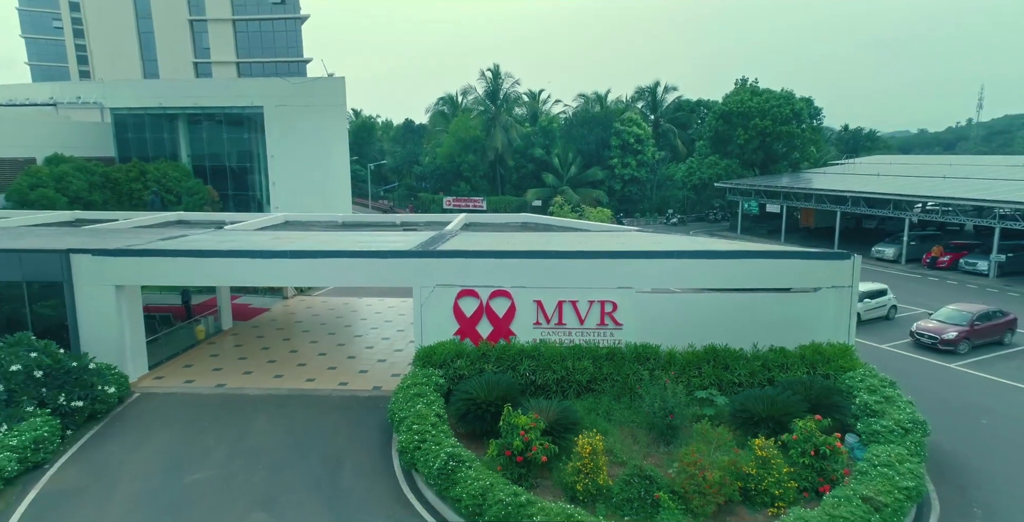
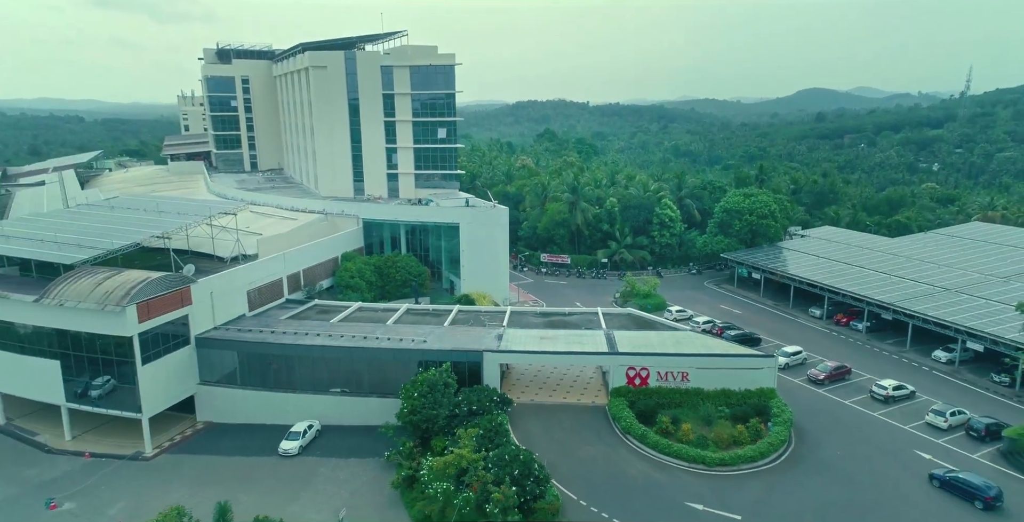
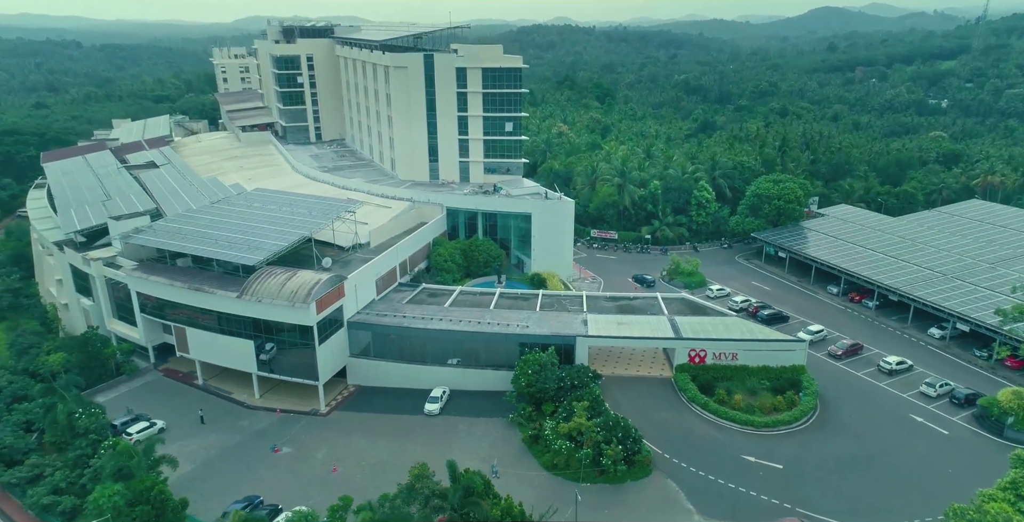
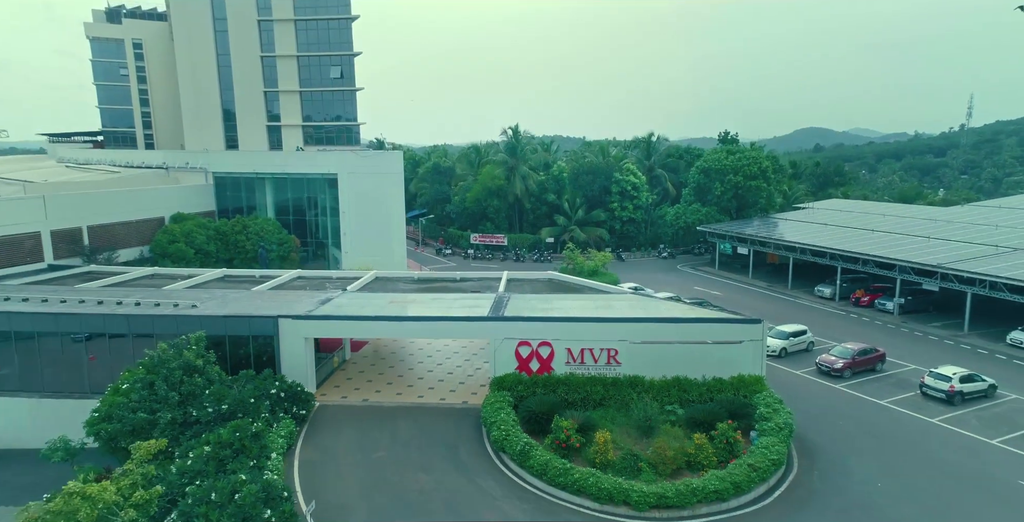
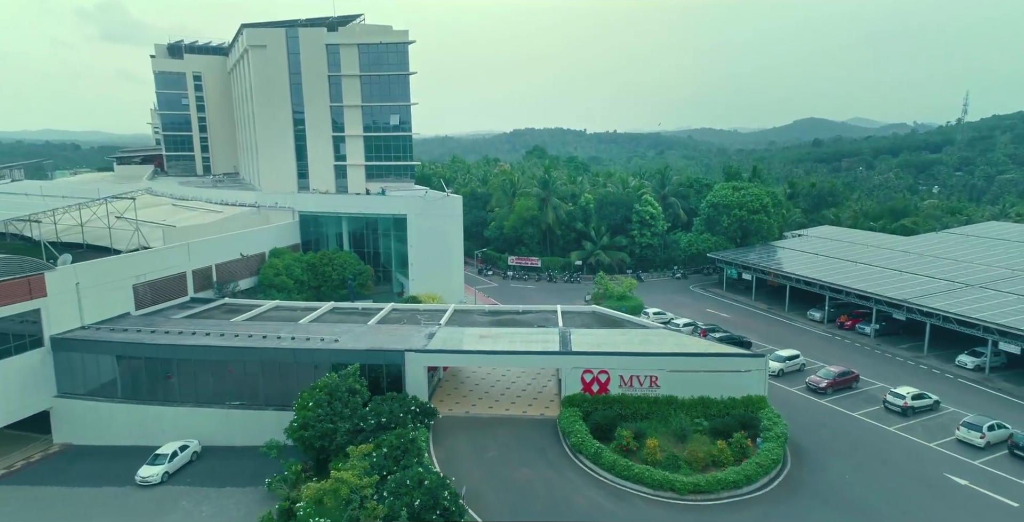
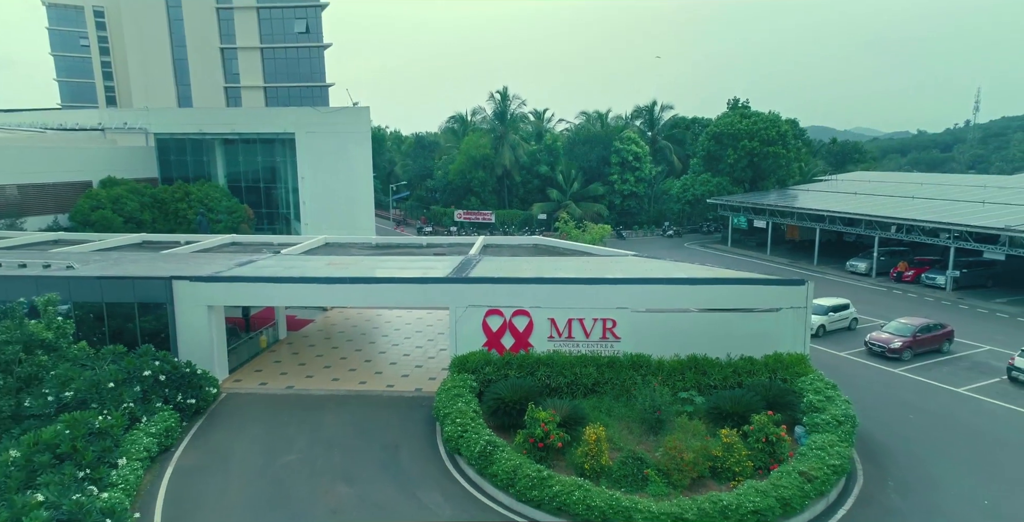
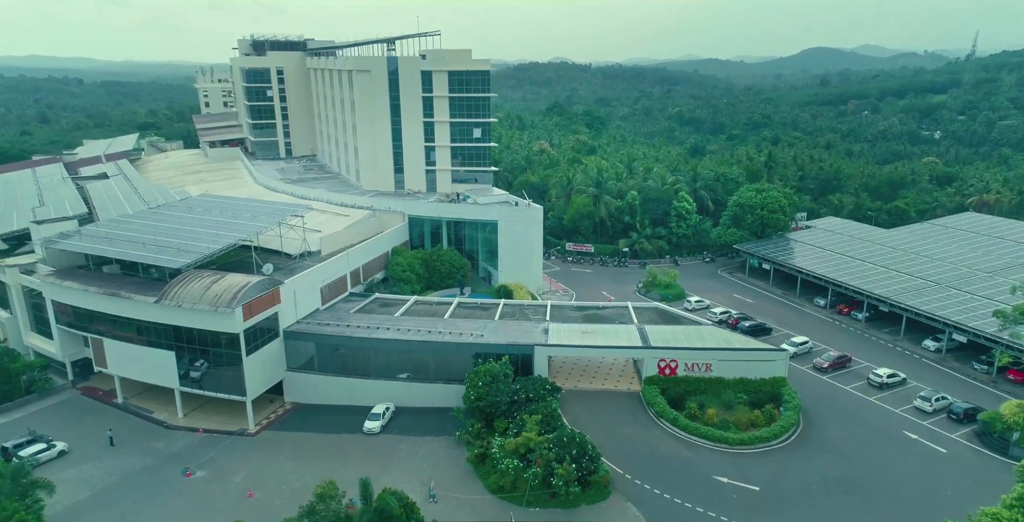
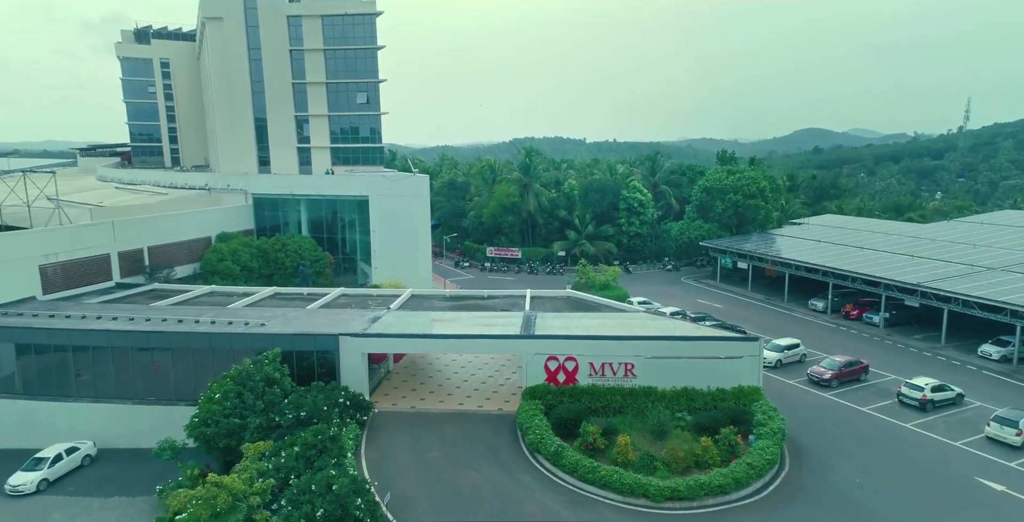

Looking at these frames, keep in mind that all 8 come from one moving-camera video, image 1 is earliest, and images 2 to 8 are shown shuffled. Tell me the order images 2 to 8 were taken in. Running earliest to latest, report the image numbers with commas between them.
6, 4, 8, 5, 2, 7, 3
